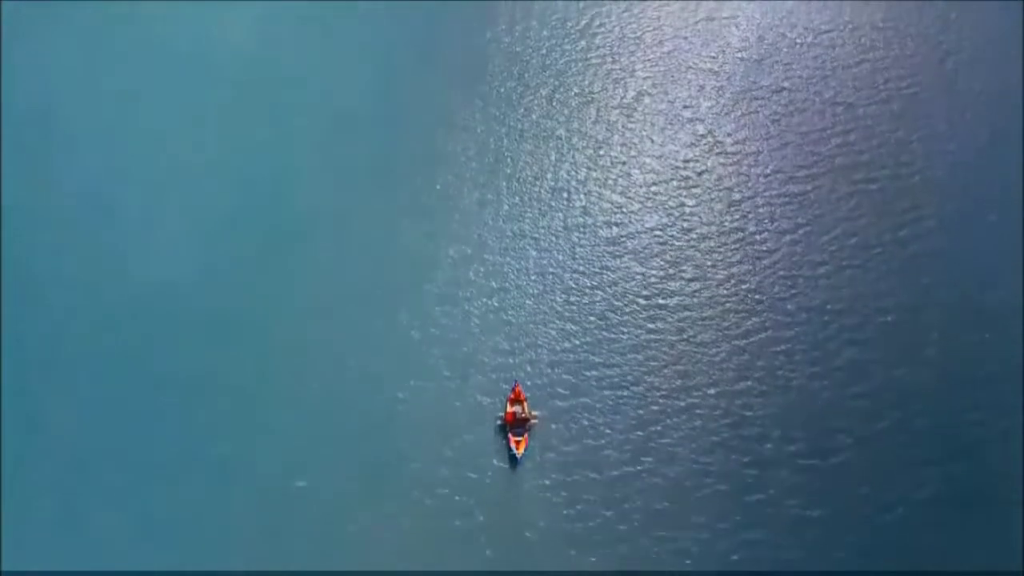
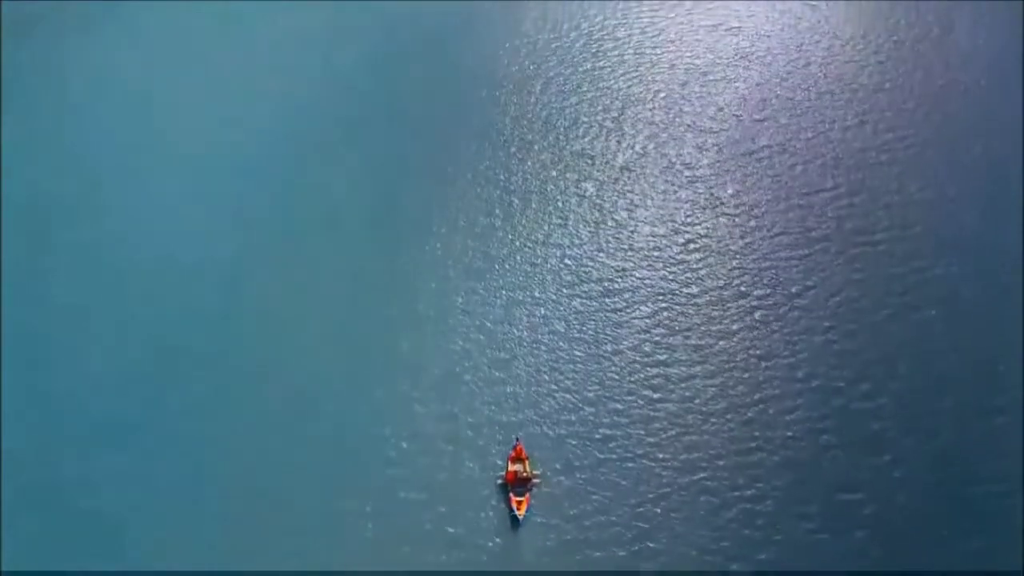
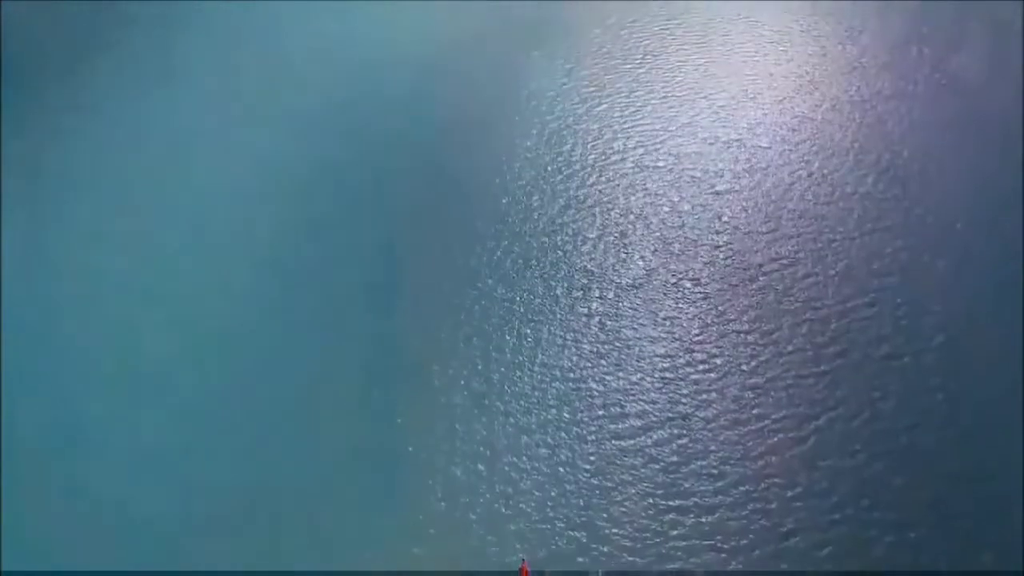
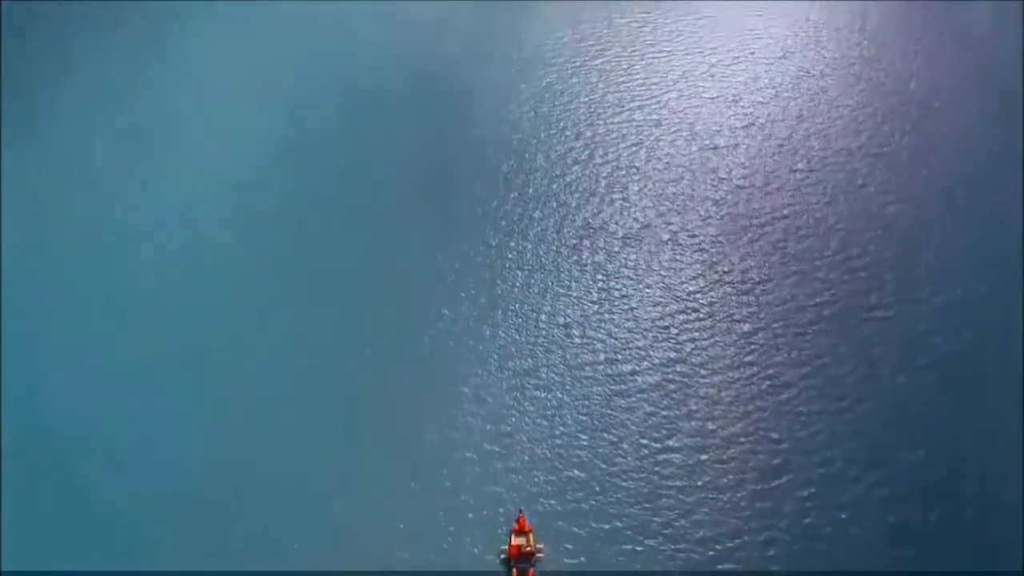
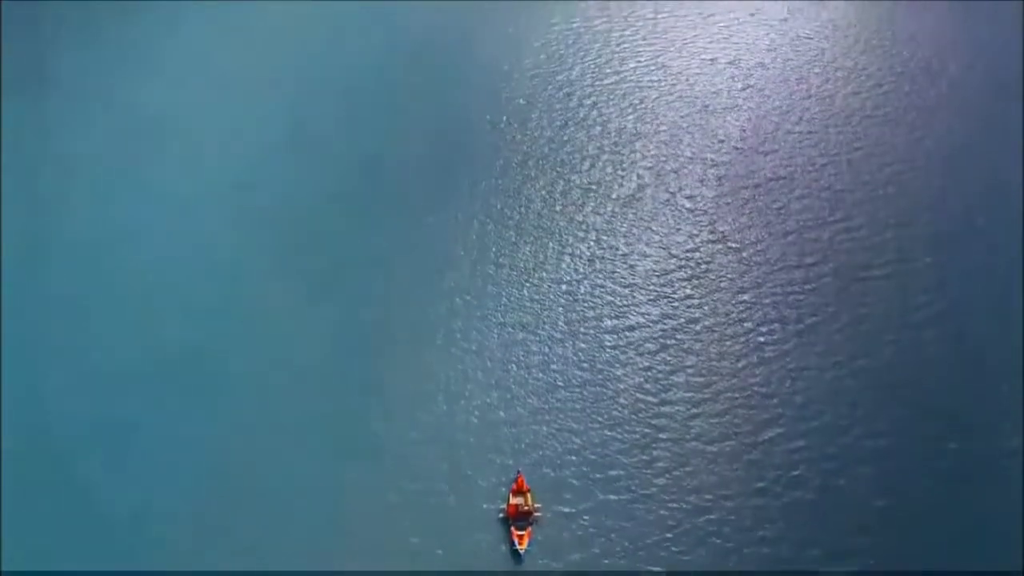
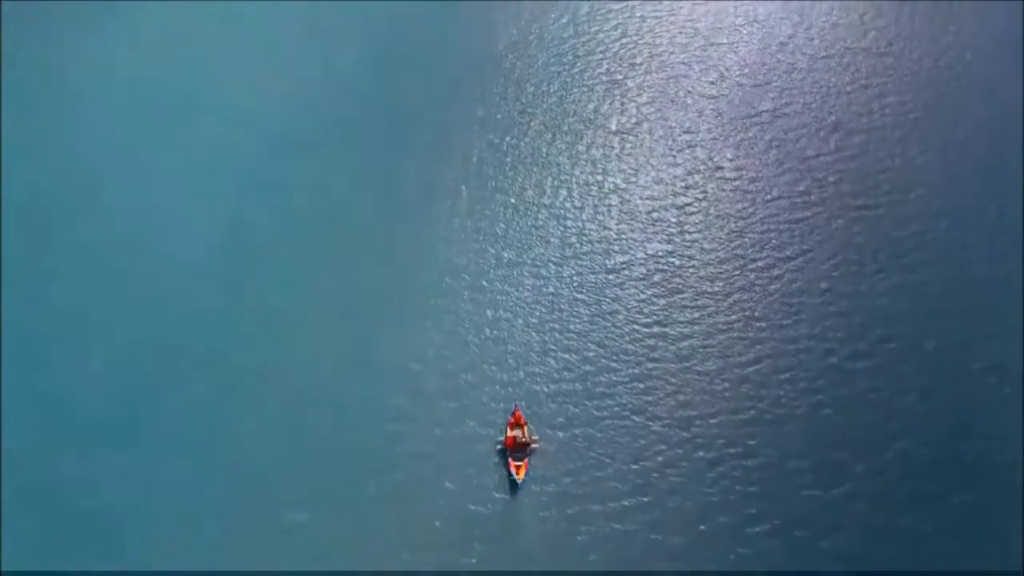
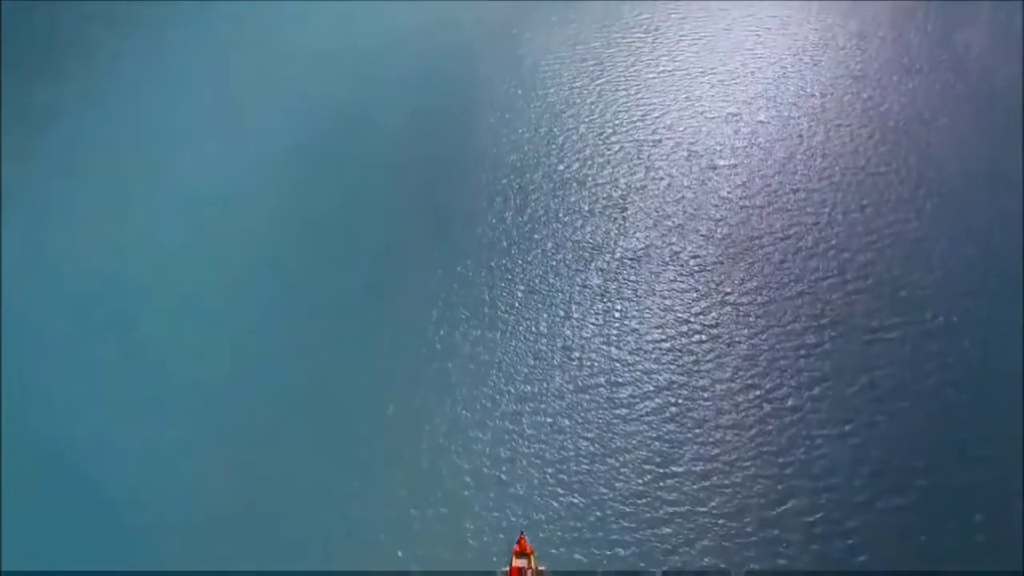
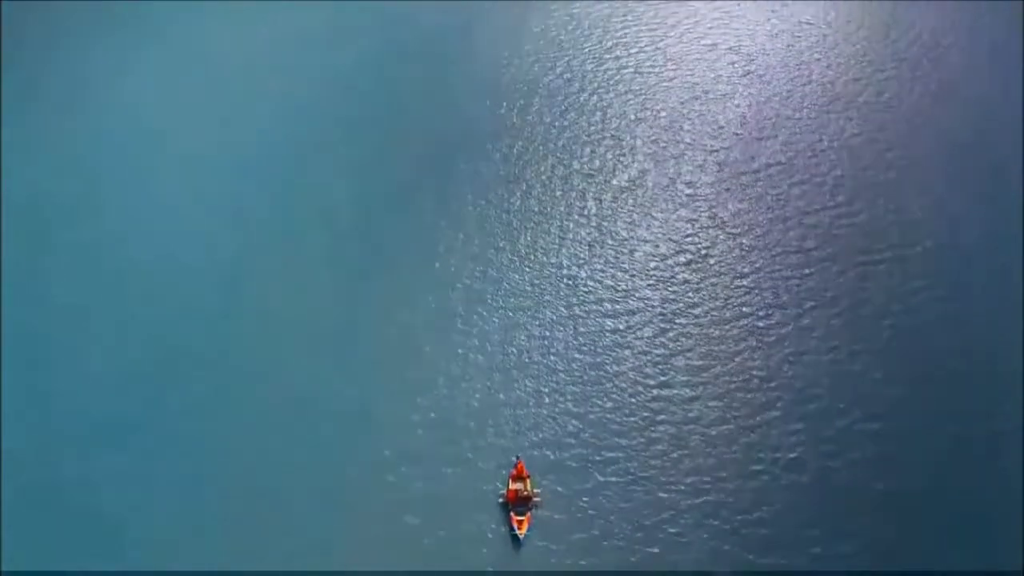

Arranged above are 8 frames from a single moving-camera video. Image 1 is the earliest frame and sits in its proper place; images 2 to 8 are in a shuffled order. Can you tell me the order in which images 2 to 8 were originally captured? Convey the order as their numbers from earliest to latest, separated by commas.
6, 2, 8, 5, 4, 7, 3
